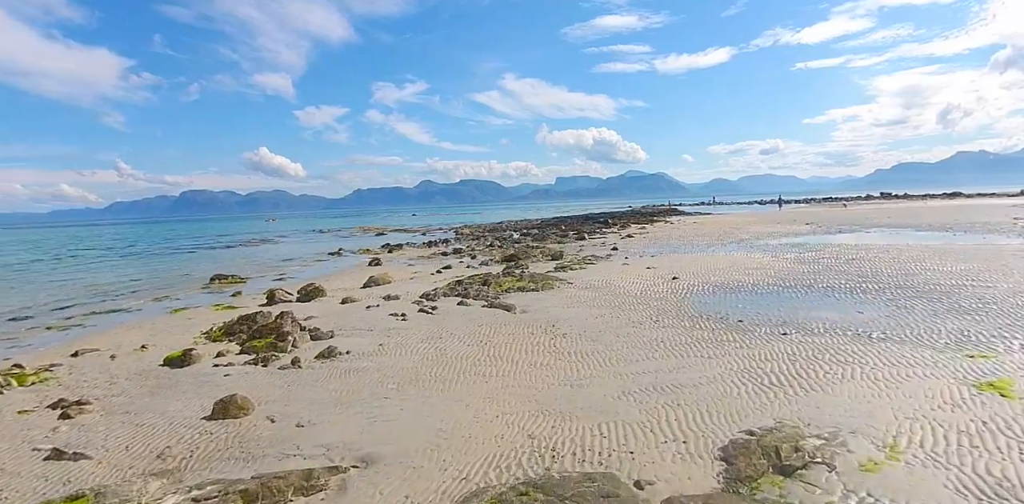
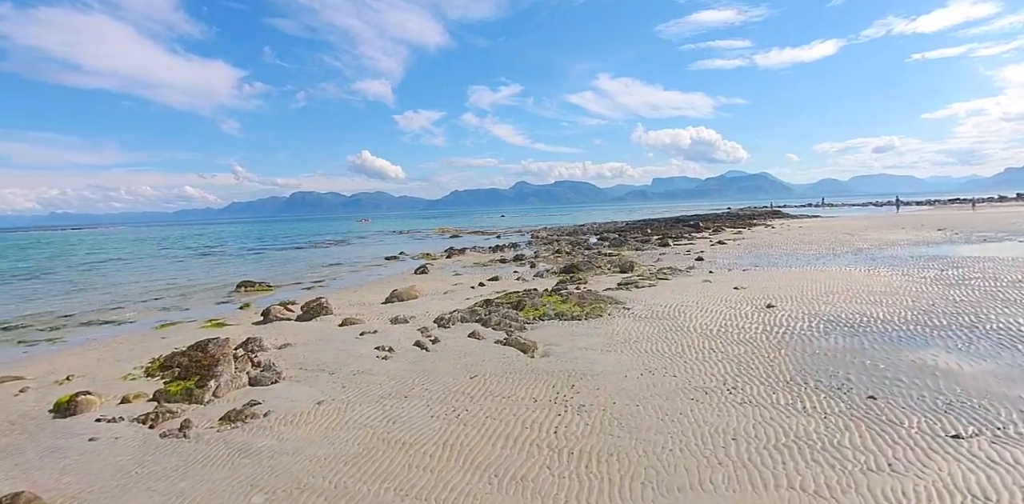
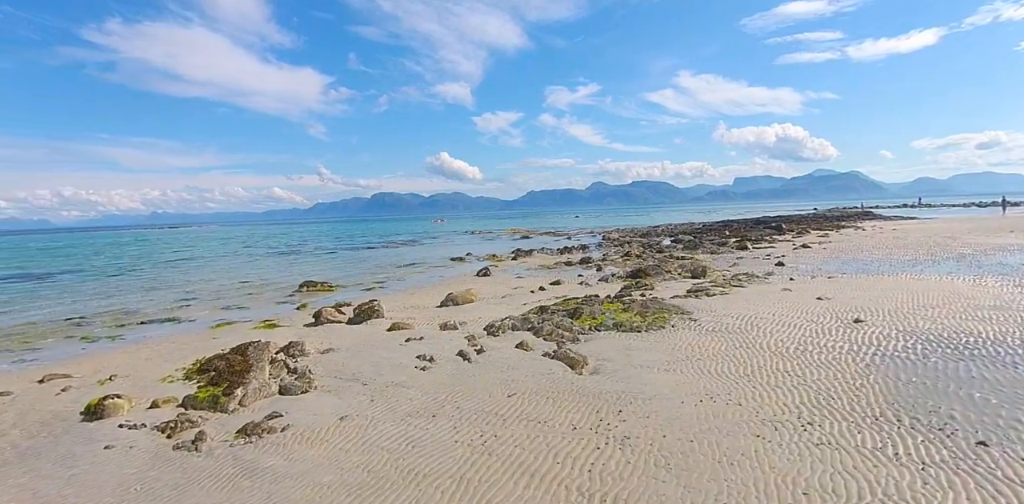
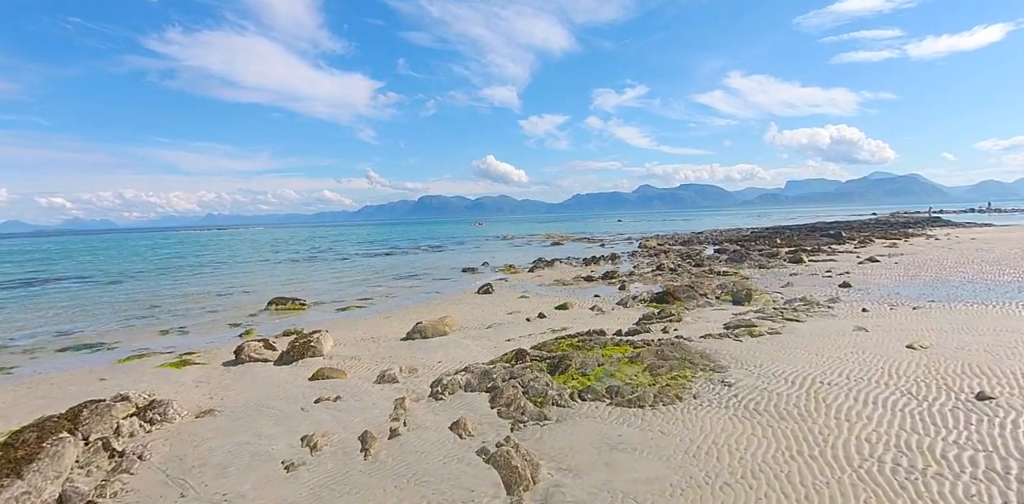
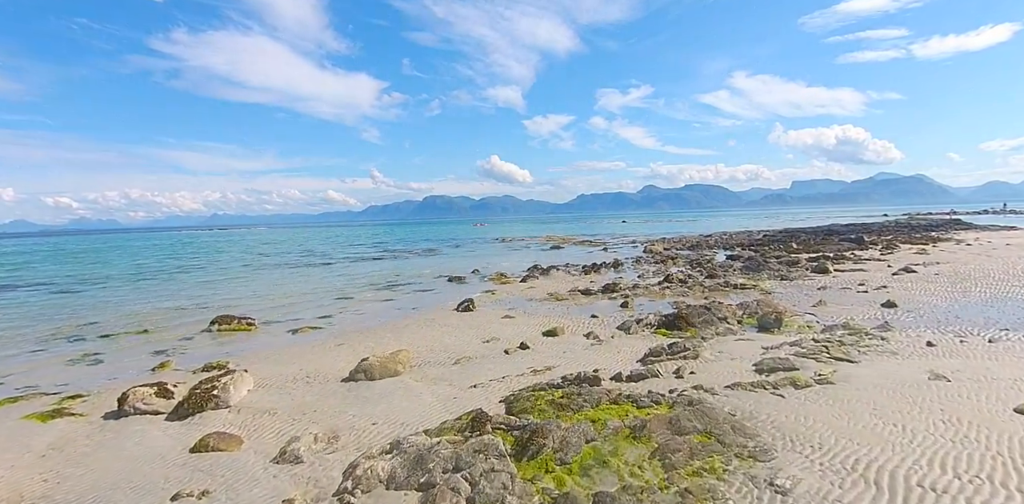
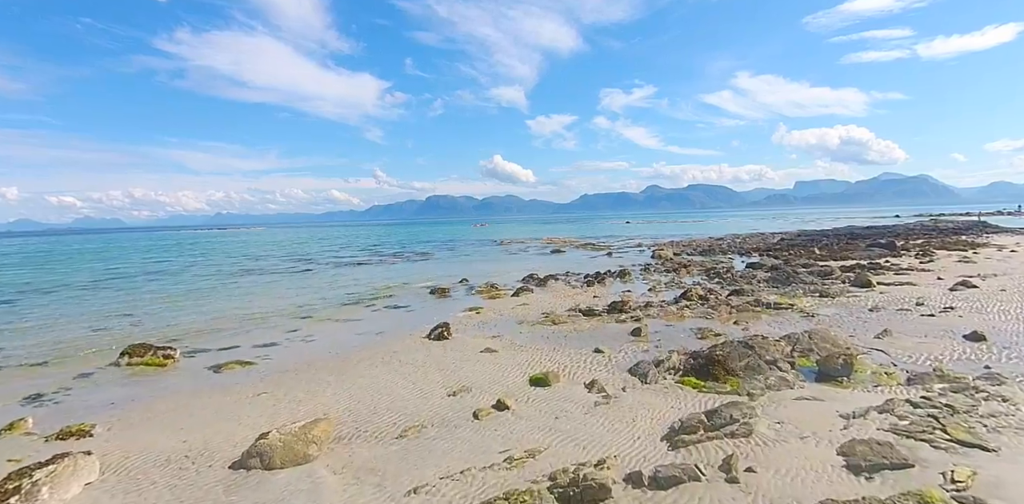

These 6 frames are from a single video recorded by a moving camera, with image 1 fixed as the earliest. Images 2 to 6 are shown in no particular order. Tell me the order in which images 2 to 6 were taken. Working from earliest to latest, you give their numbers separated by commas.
2, 3, 4, 5, 6
